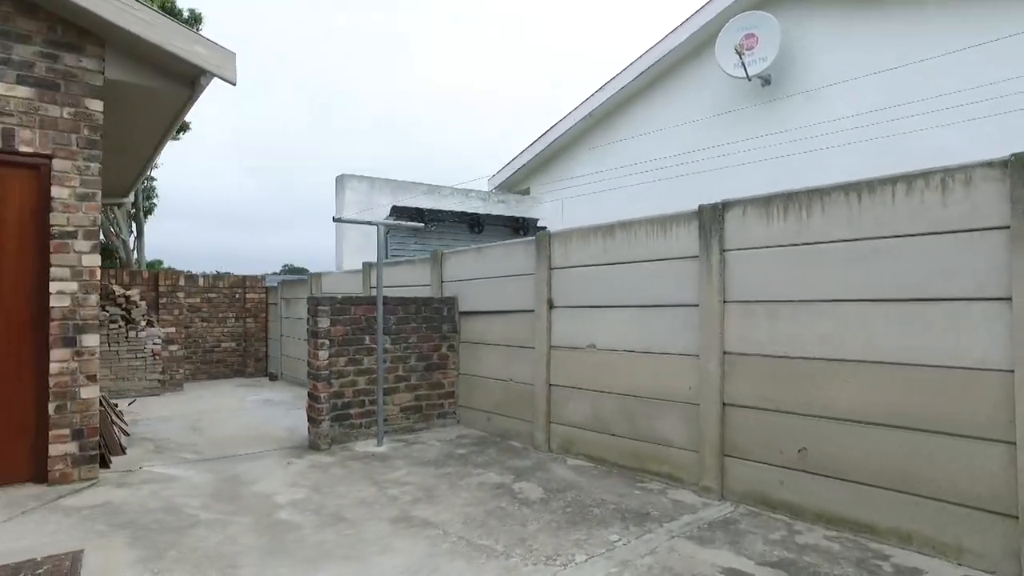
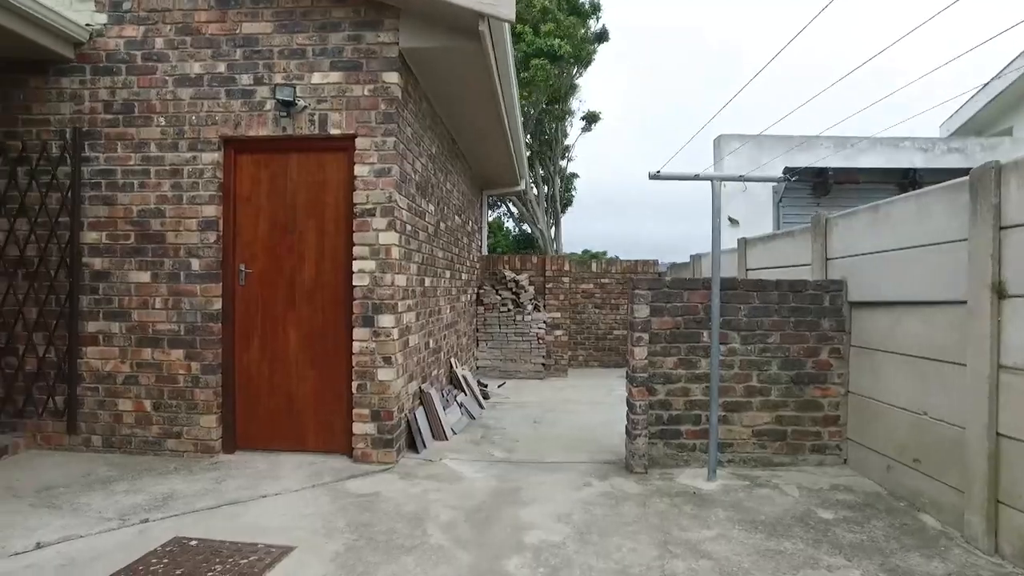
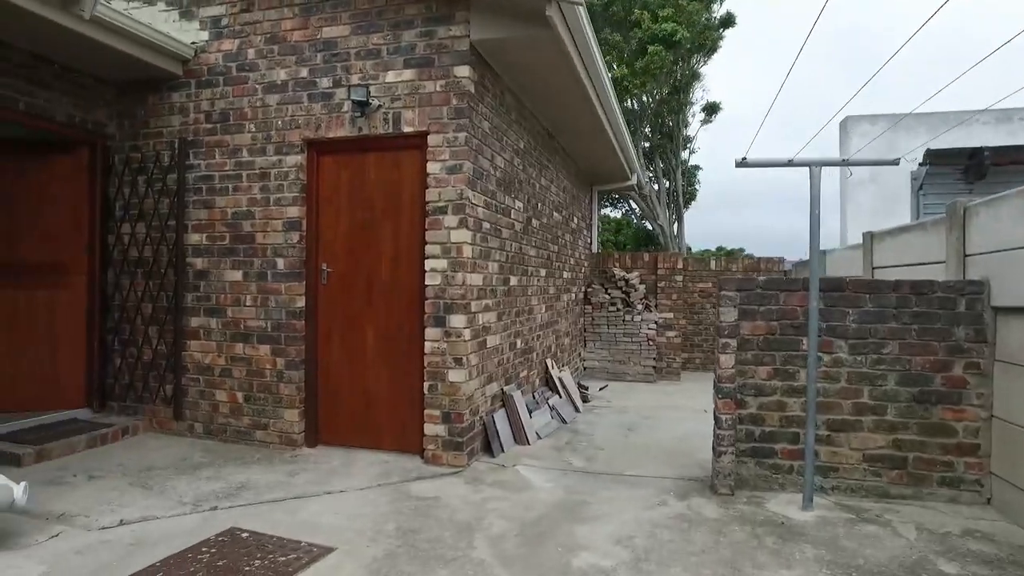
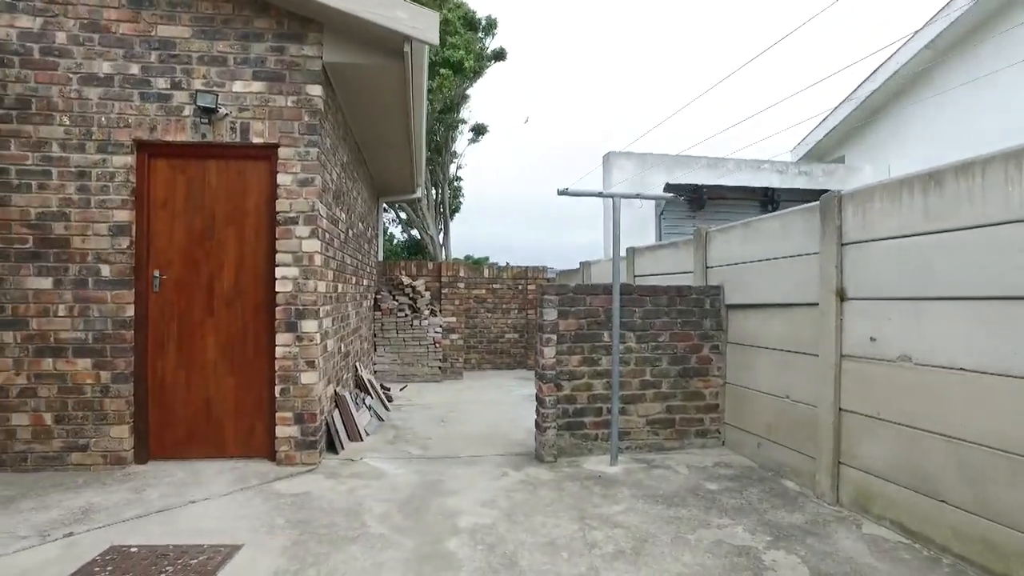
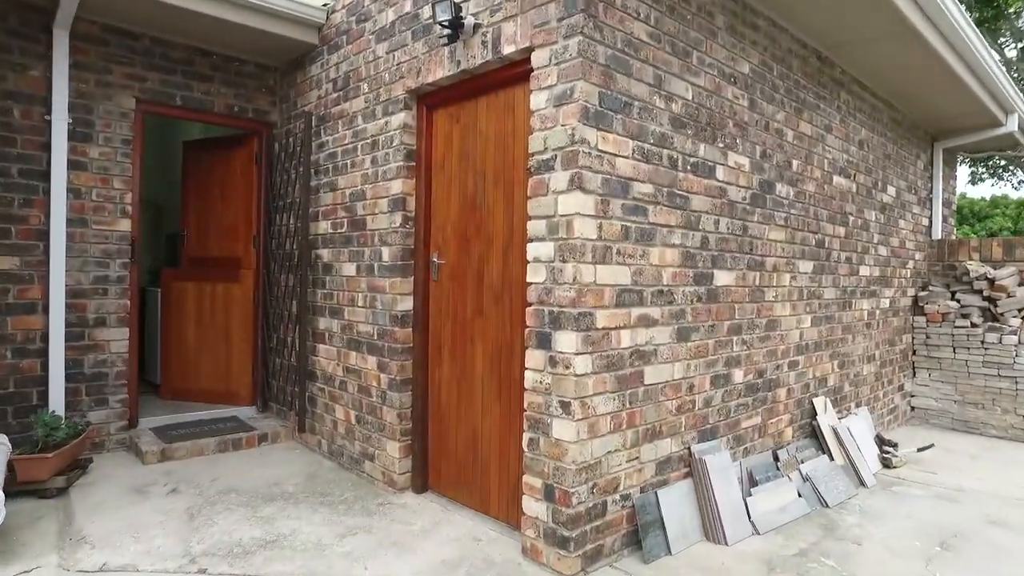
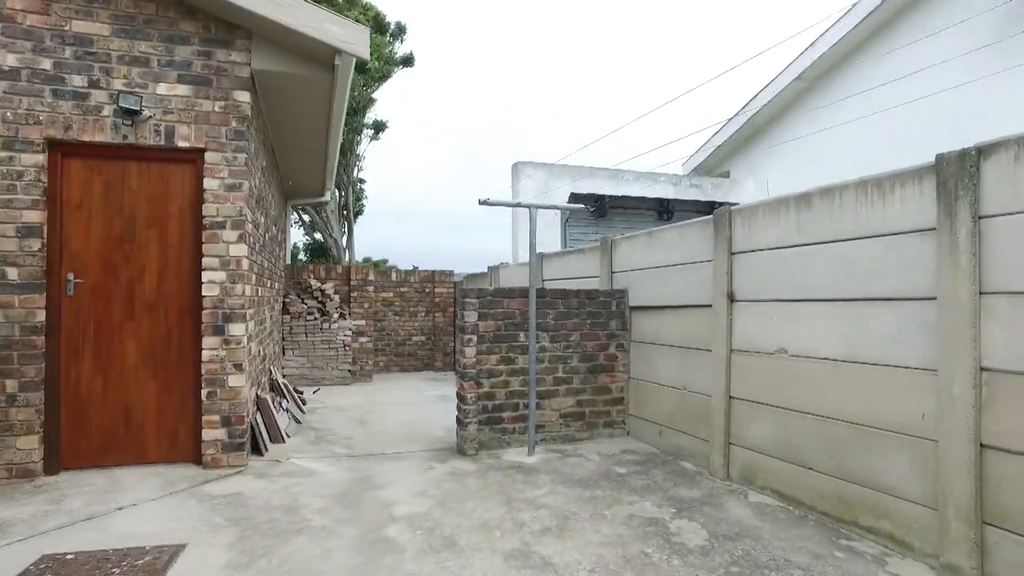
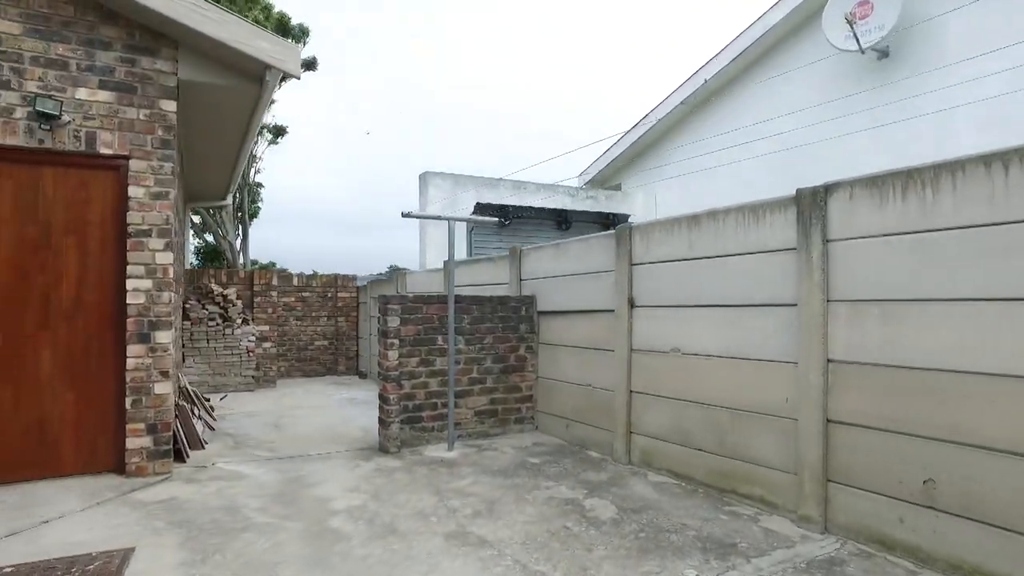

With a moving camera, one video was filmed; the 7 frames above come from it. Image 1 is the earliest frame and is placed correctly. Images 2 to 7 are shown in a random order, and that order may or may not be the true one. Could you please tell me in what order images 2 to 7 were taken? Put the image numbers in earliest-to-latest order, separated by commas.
7, 6, 4, 2, 3, 5
